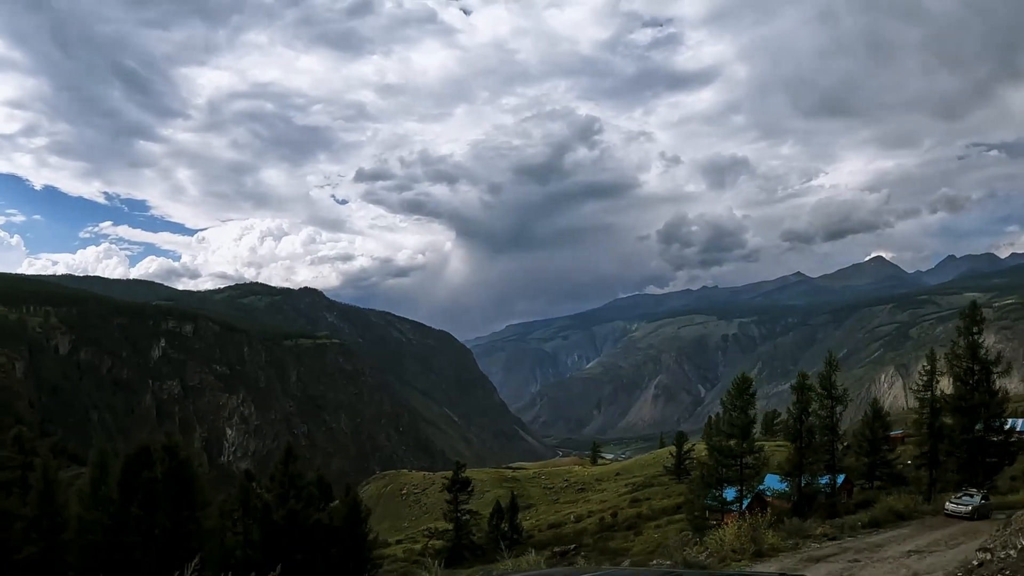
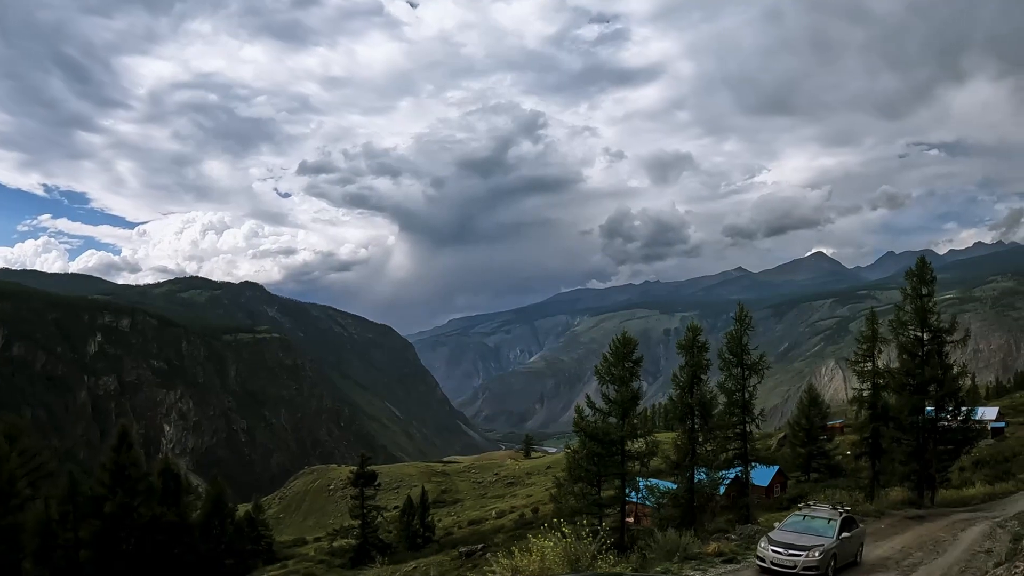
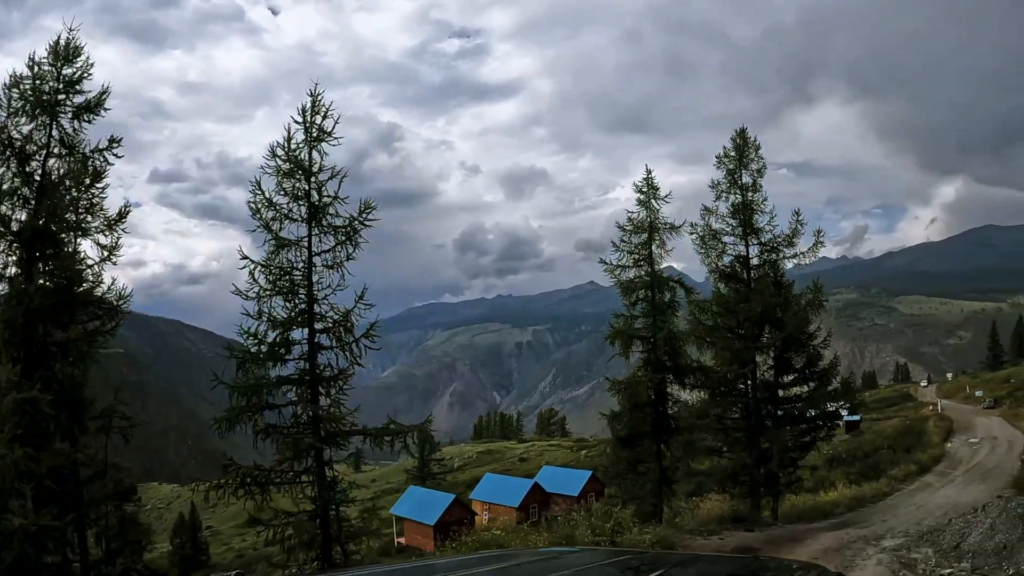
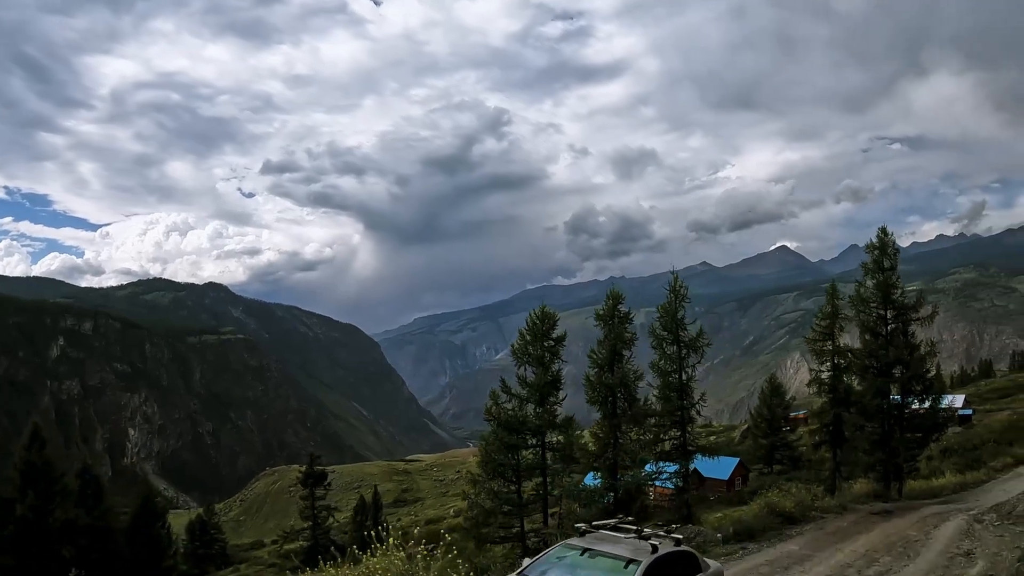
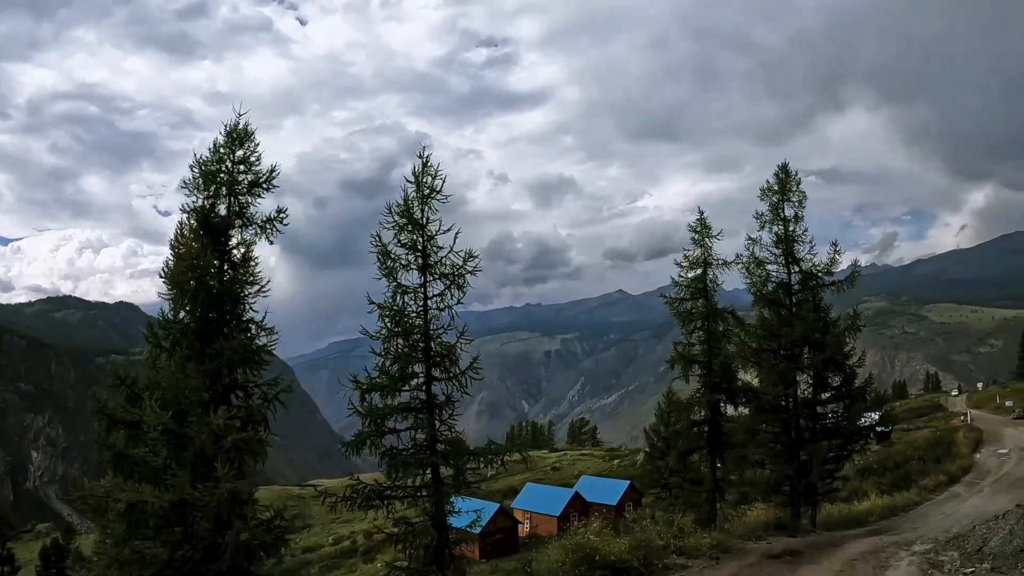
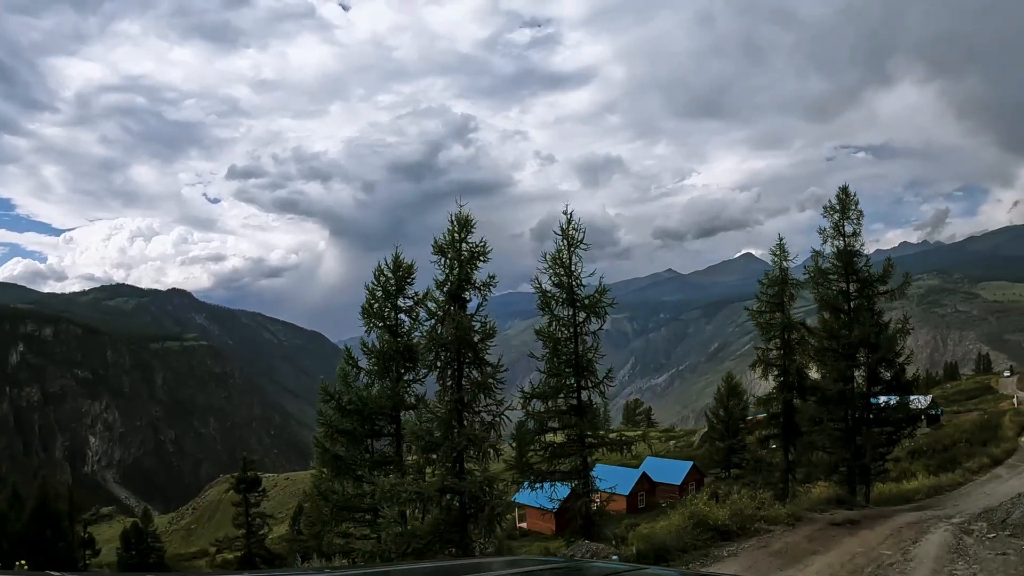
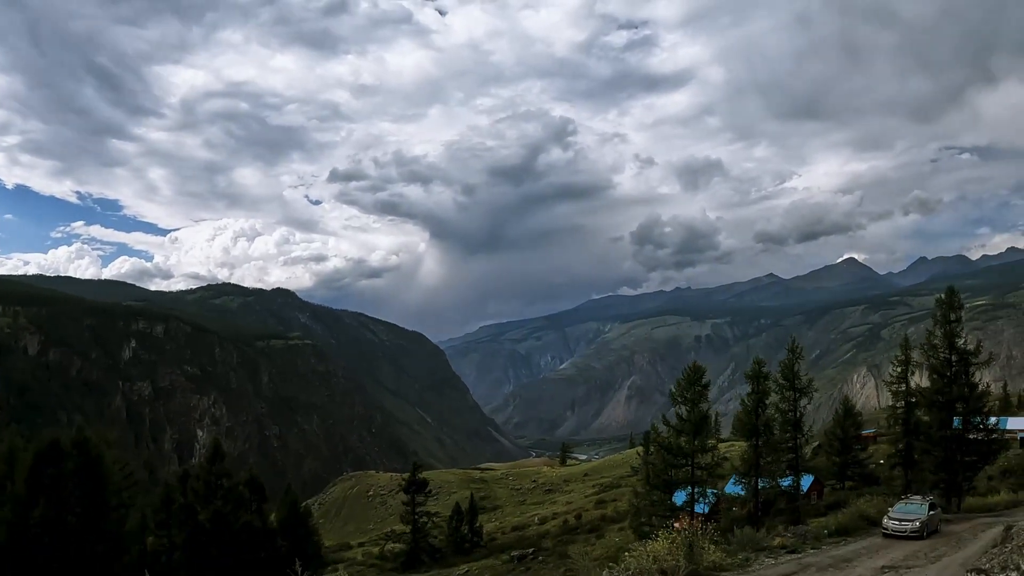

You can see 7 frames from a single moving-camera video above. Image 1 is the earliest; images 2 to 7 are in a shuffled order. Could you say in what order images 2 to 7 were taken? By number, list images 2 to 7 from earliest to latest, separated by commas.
7, 2, 4, 6, 5, 3
